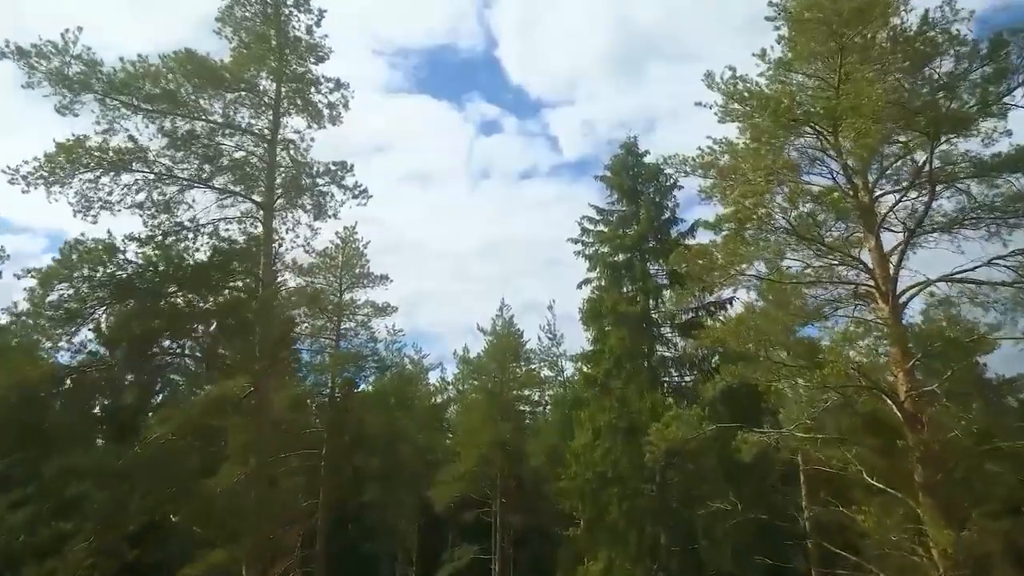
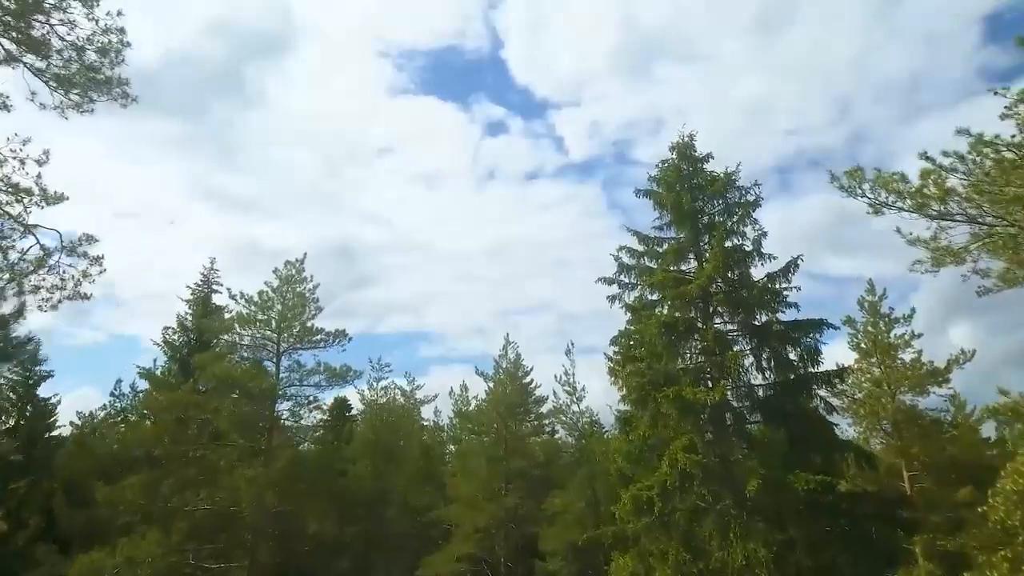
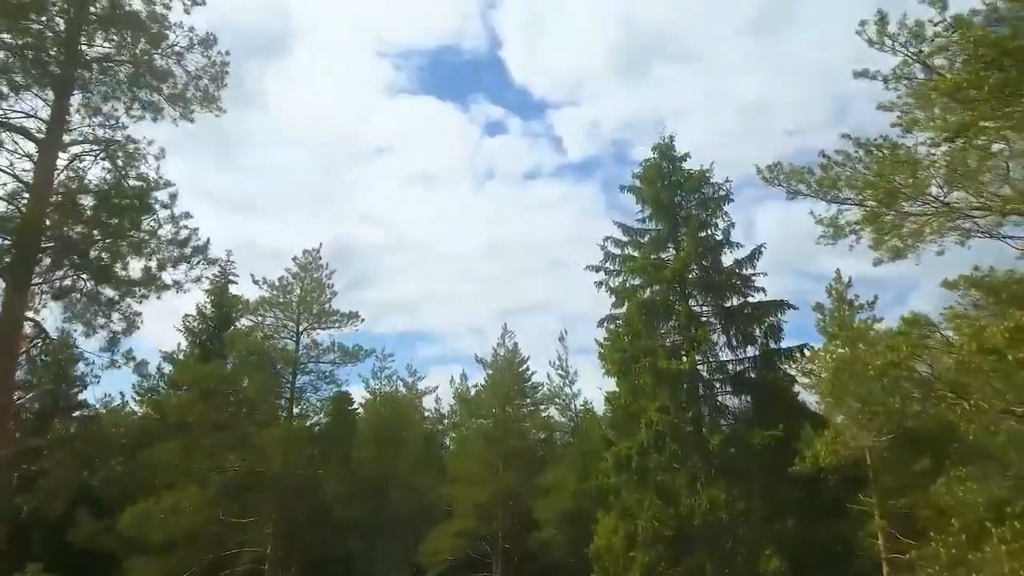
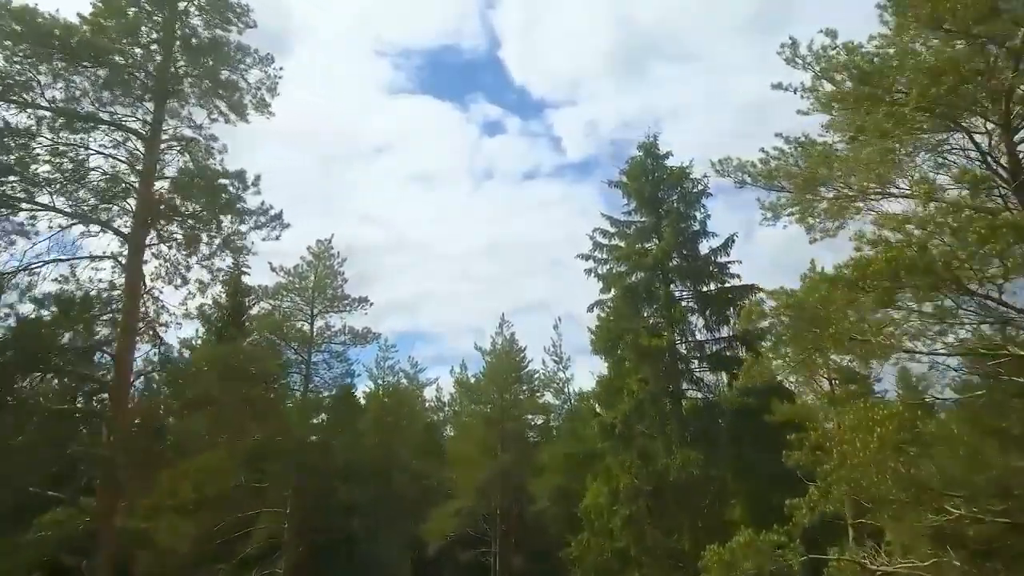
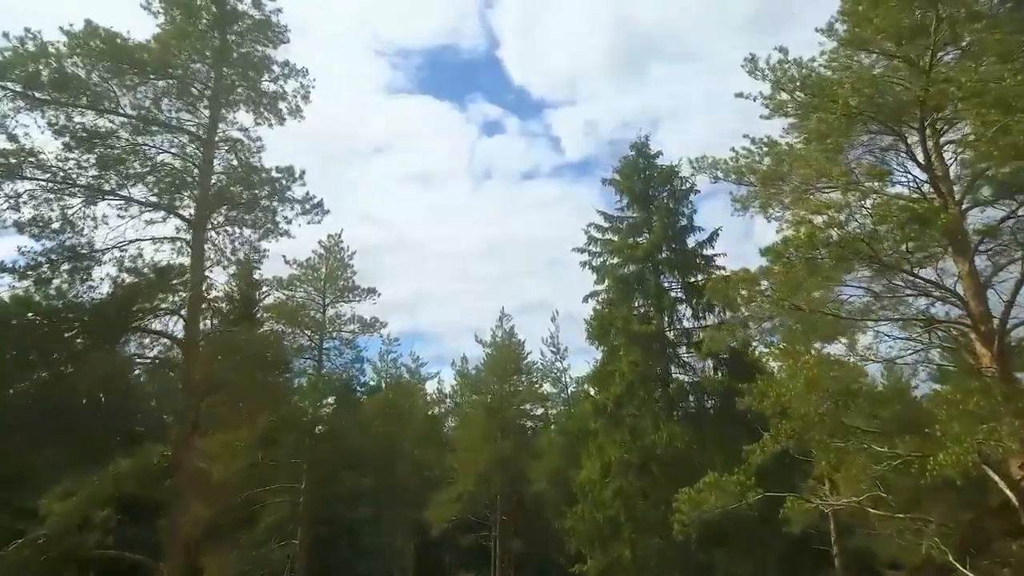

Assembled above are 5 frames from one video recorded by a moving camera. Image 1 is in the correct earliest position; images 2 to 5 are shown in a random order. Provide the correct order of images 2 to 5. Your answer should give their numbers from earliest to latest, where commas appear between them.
5, 4, 3, 2
